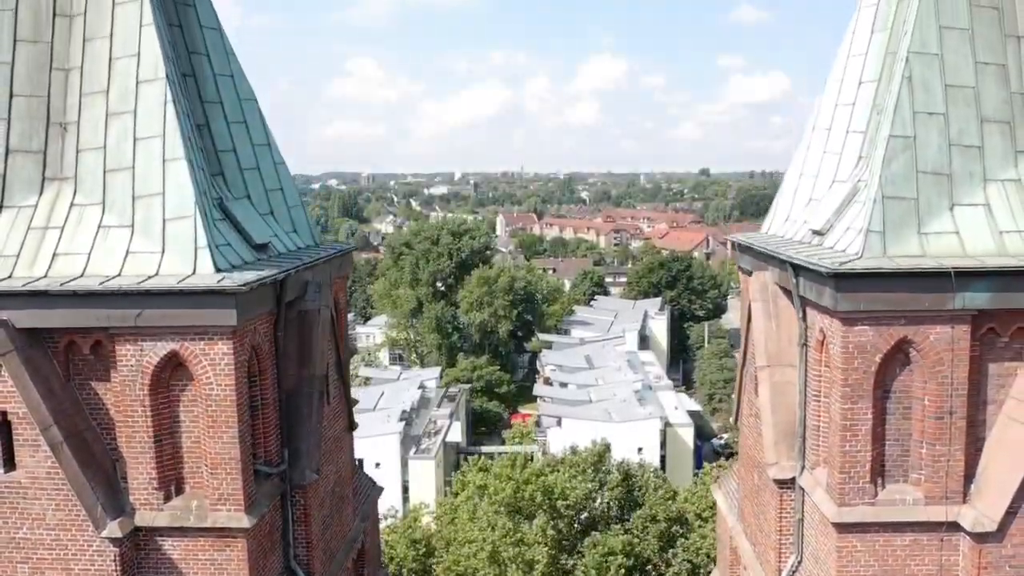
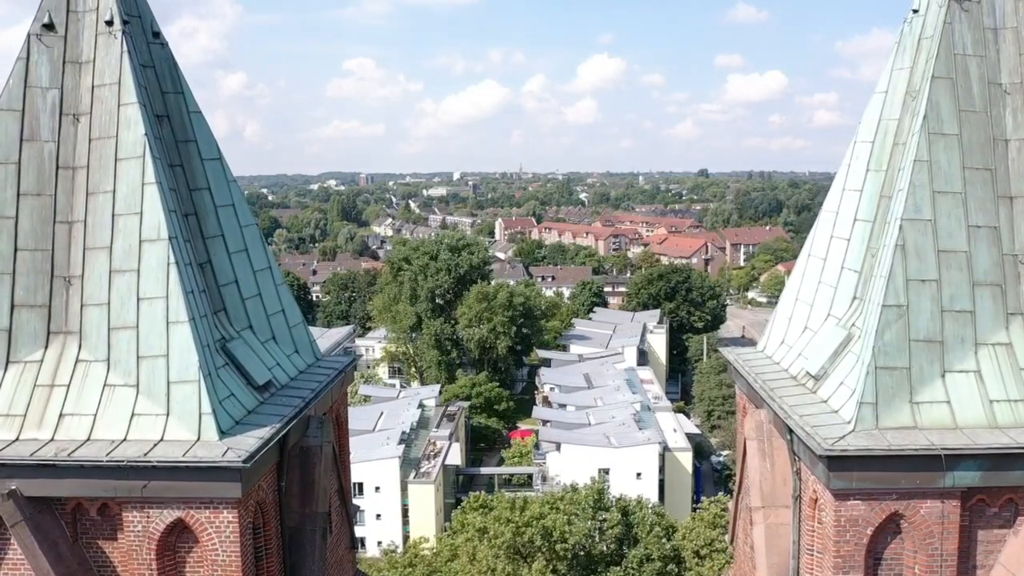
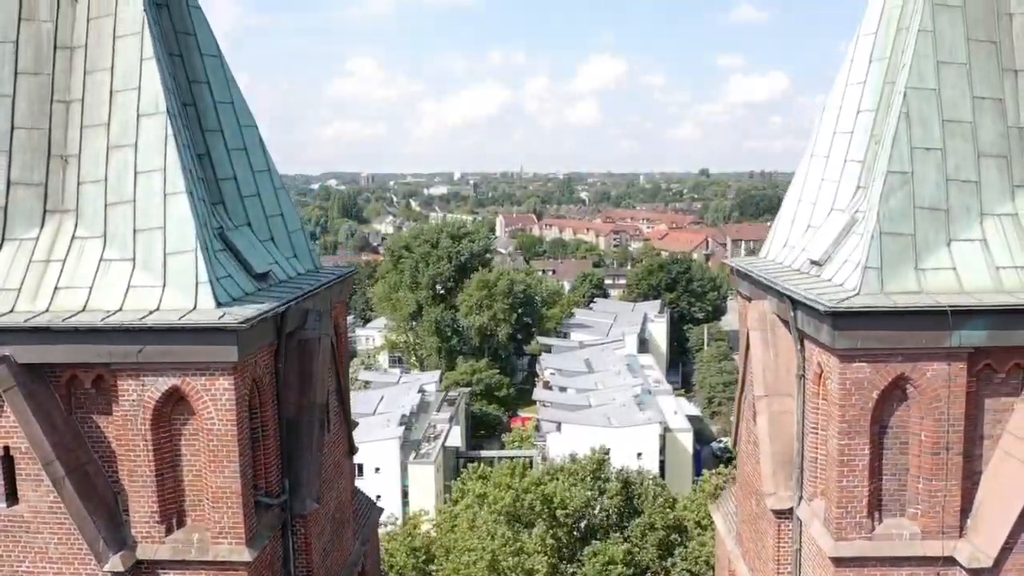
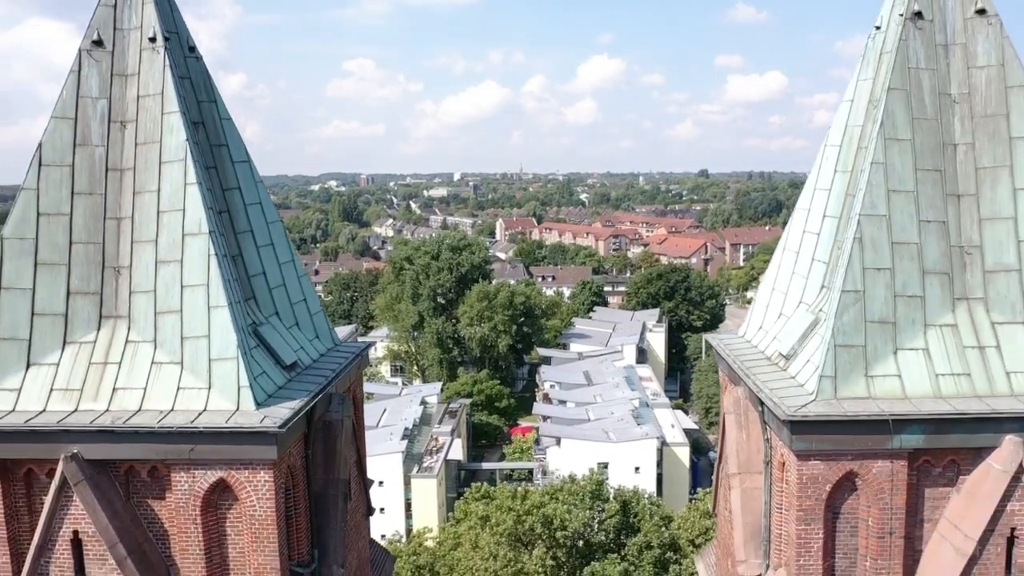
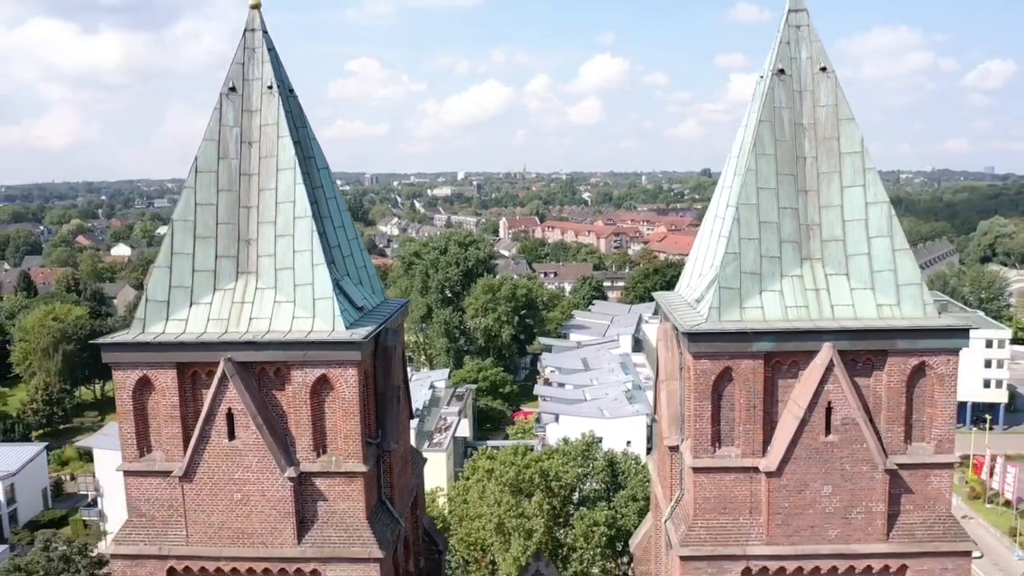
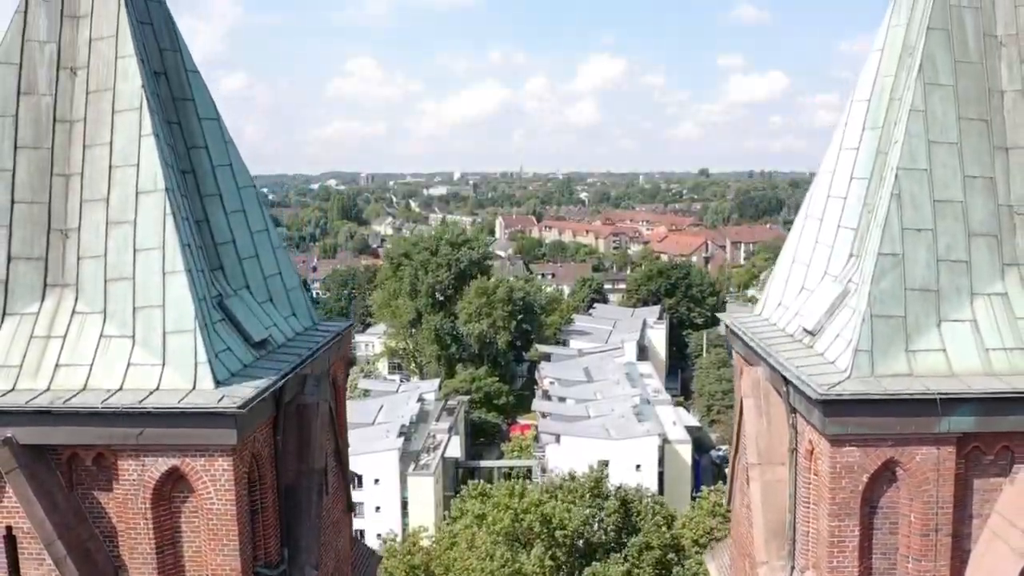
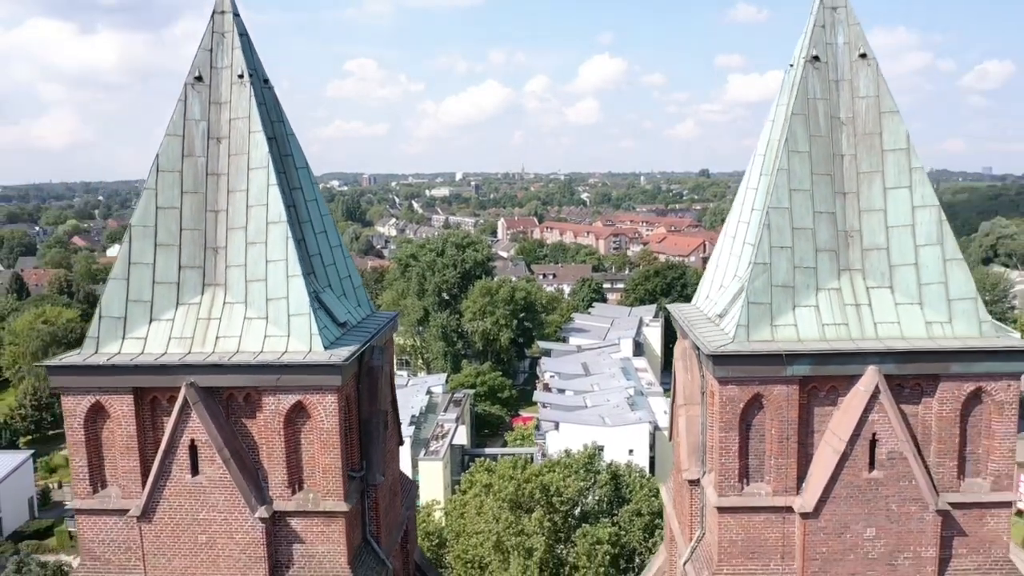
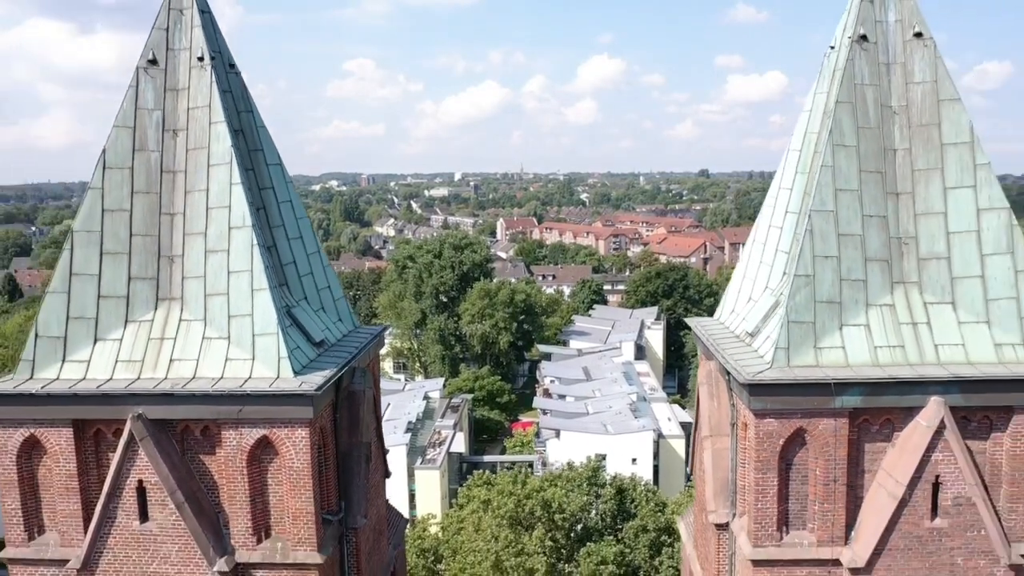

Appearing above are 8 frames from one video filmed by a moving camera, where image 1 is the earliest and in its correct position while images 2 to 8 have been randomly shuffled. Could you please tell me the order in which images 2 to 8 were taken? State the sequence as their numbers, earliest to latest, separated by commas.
3, 6, 2, 4, 8, 7, 5
